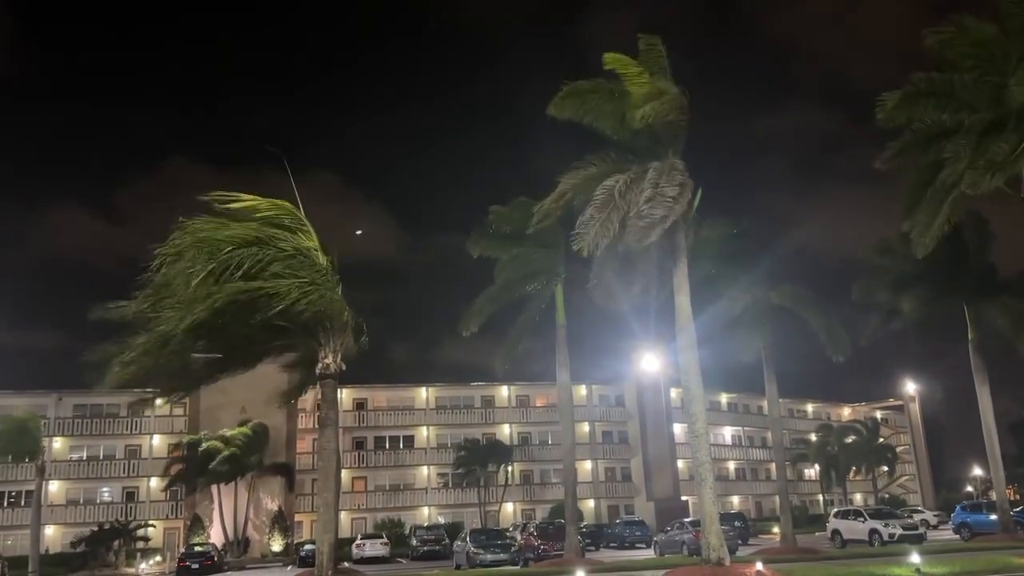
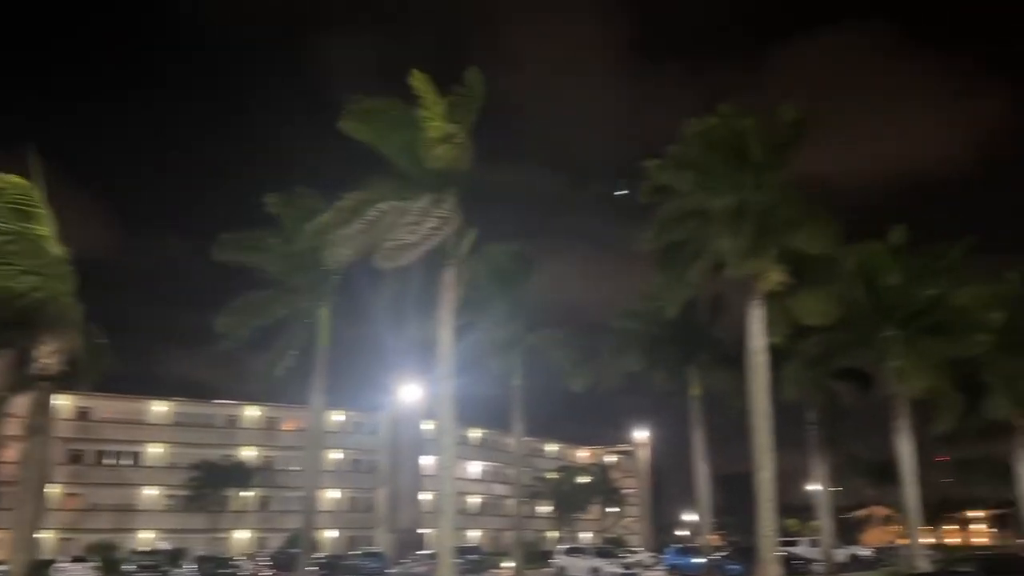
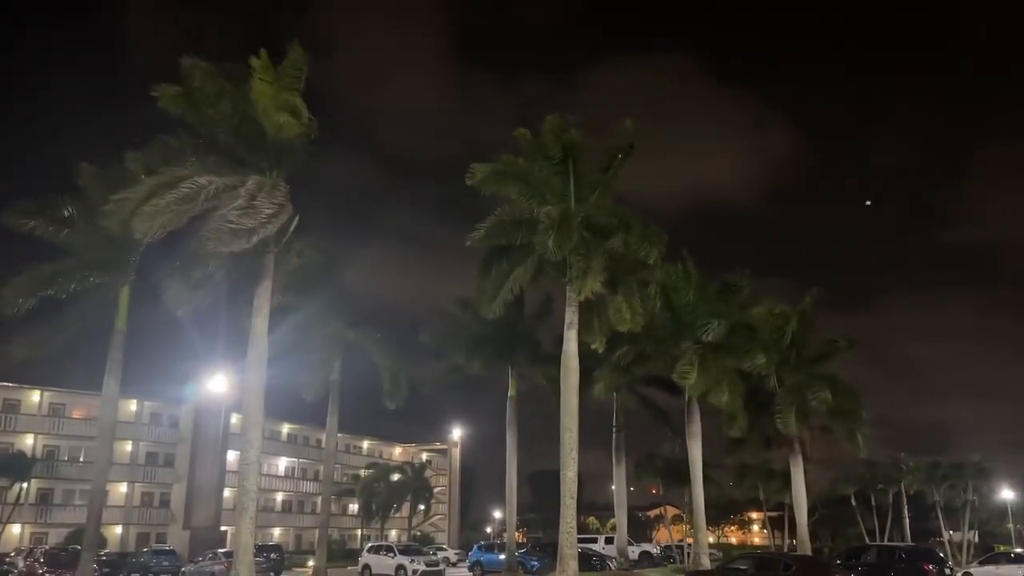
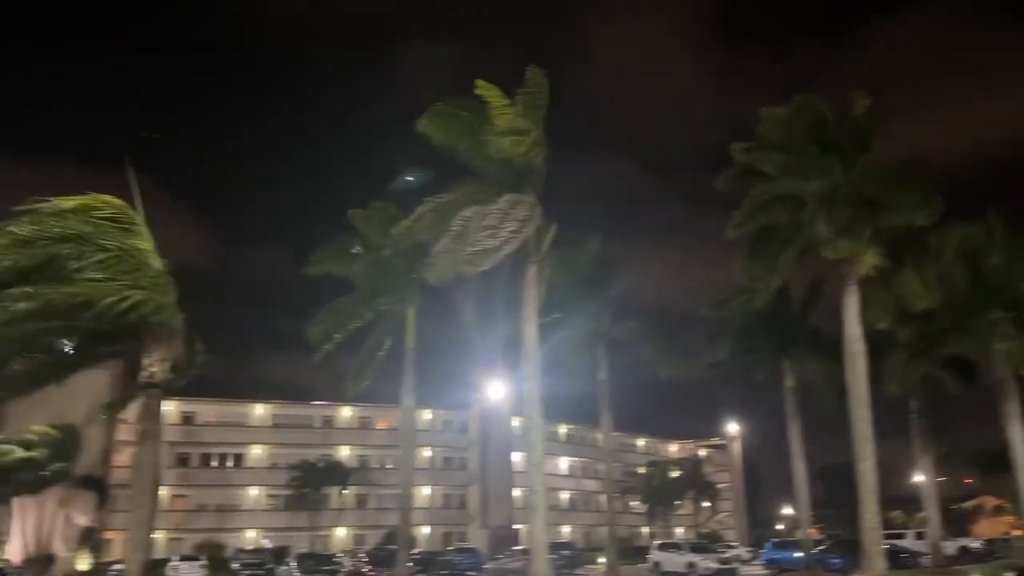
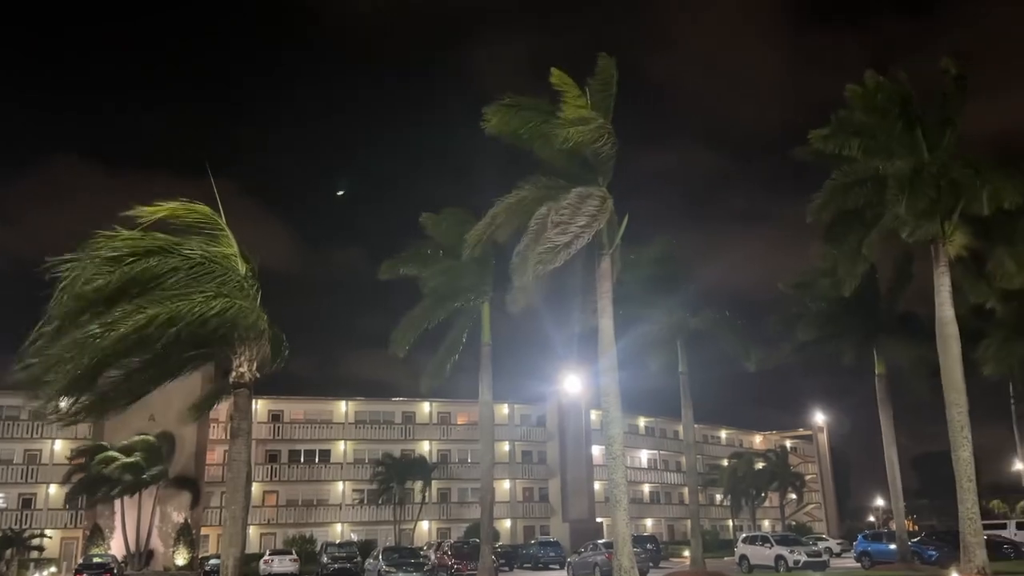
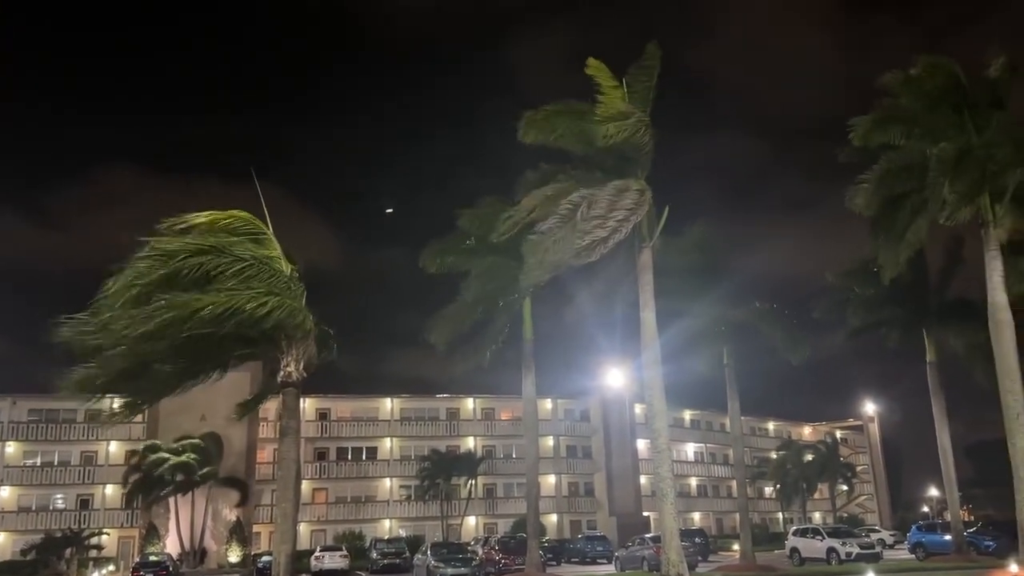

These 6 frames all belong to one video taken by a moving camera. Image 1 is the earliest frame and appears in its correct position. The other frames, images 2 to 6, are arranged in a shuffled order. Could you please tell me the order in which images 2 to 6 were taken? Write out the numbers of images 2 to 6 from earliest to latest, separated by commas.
6, 5, 4, 2, 3
